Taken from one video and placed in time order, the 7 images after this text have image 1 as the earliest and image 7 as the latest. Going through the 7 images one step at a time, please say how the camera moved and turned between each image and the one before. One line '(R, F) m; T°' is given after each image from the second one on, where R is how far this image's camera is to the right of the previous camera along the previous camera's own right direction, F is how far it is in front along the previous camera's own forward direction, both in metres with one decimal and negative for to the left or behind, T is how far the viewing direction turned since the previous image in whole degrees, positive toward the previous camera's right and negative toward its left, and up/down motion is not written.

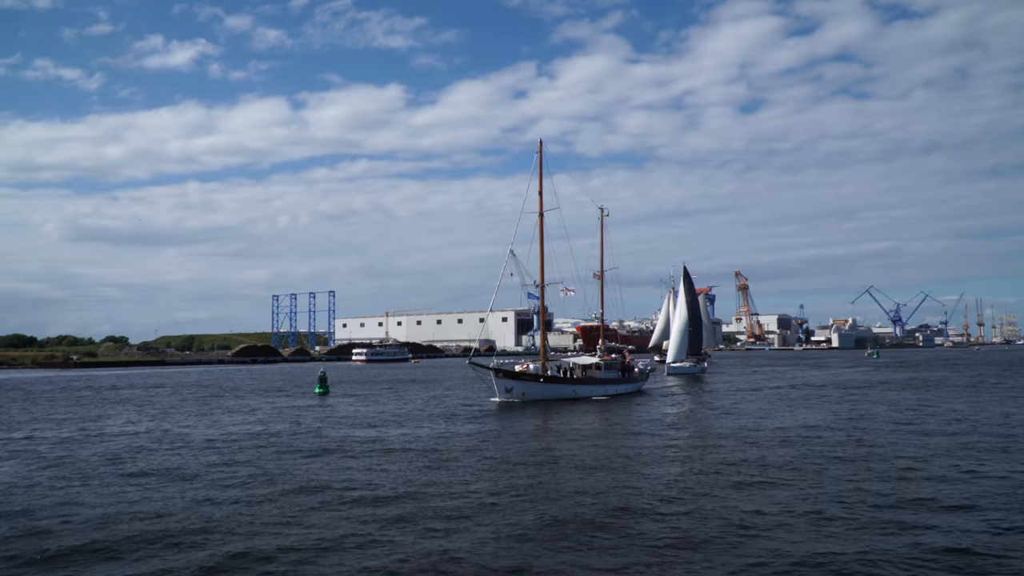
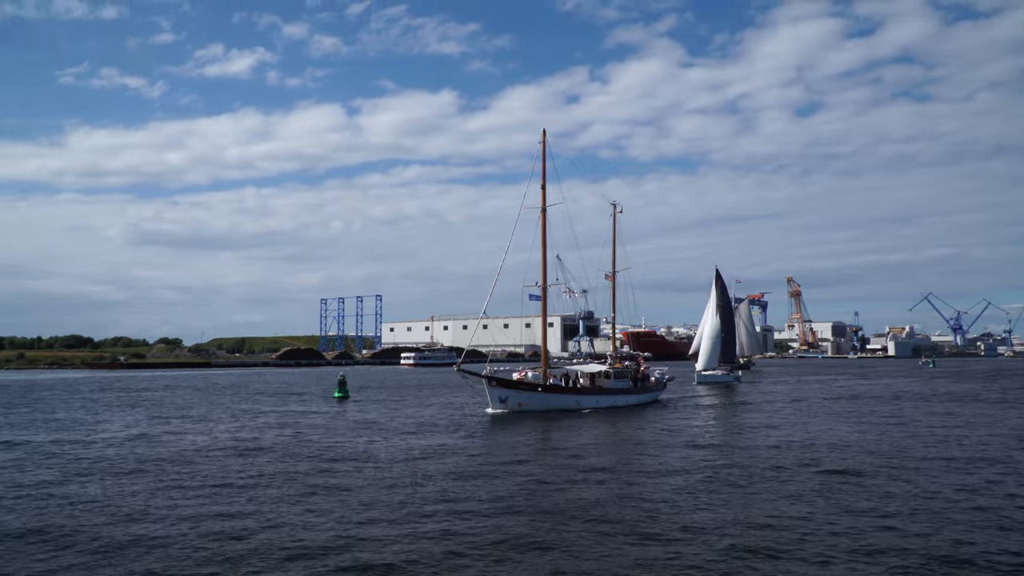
(+2.1, +1.5) m; -4°
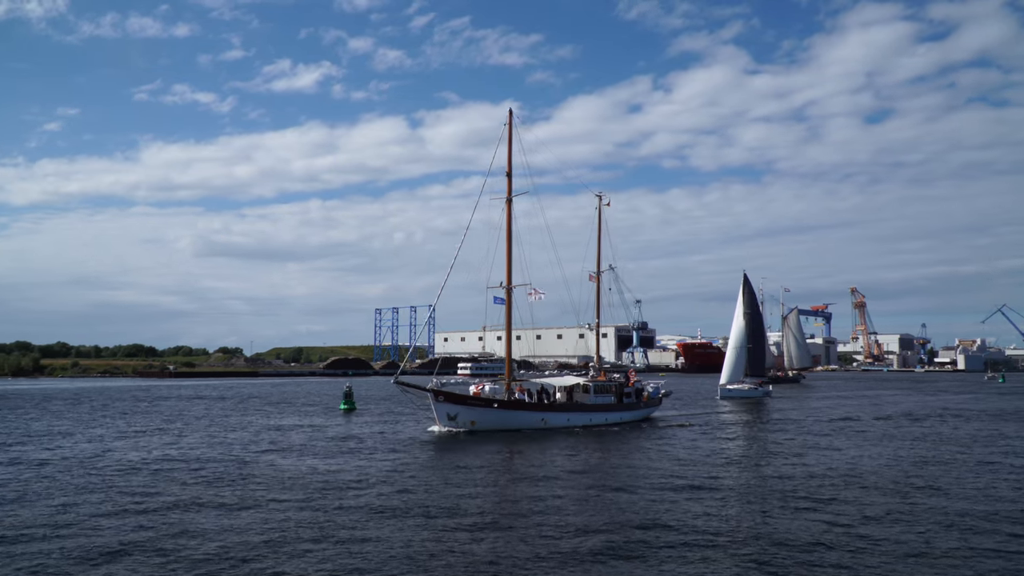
(+3.7, +1.8) m; -5°
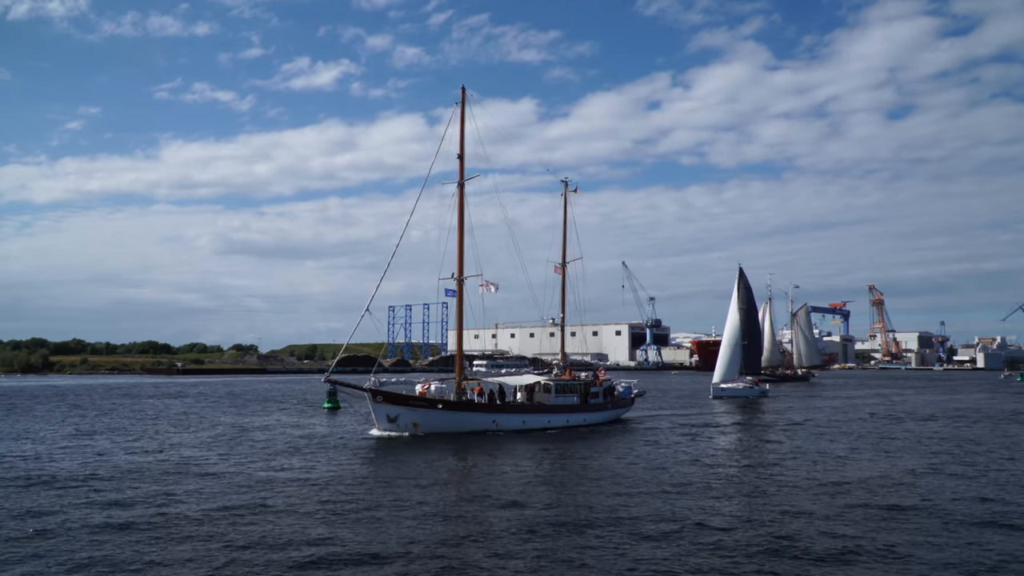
(+2.3, +0.9) m; -1°
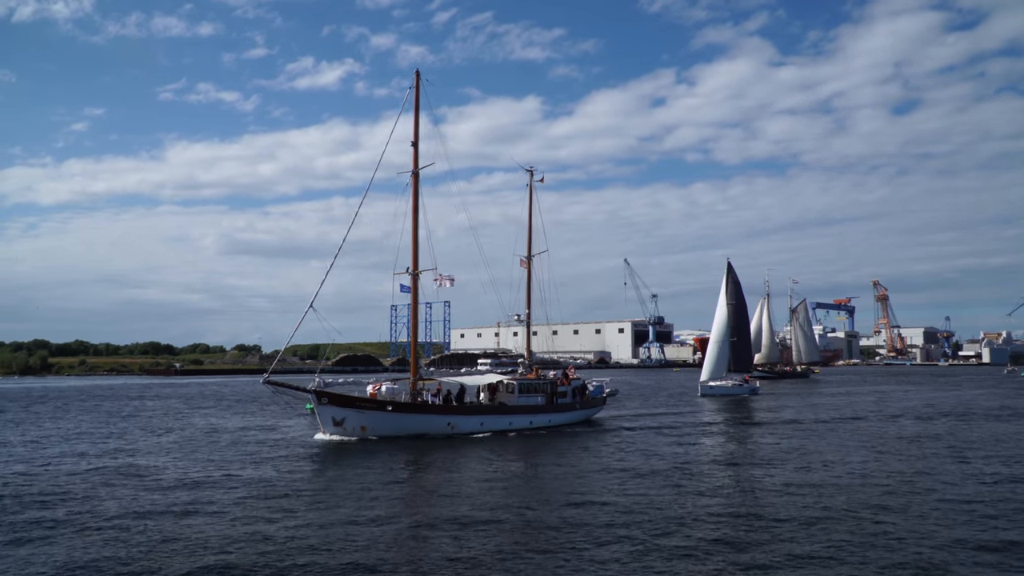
(+1.6, +0.5) m; -1°
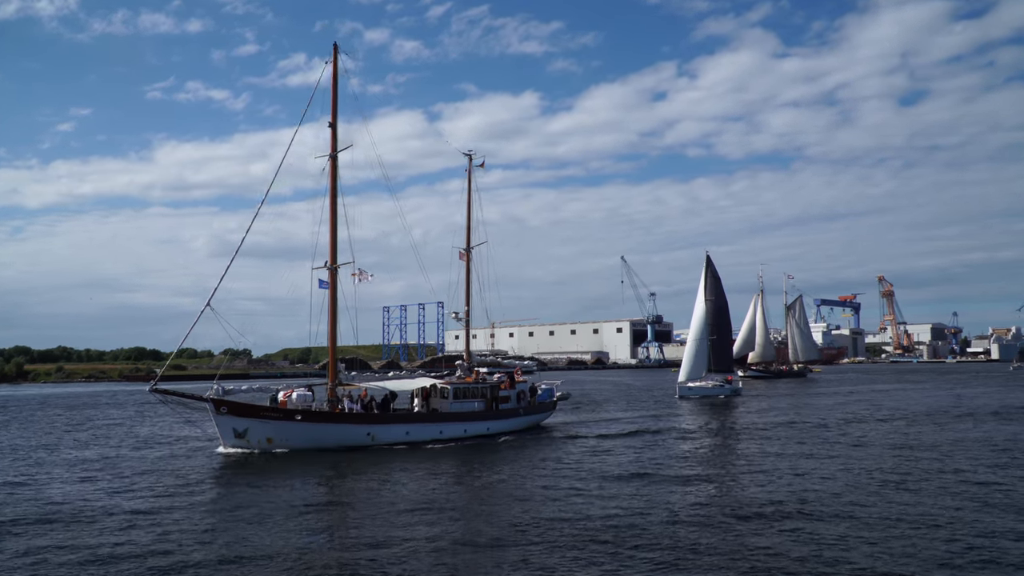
(+3.5, +5.8) m; 0°
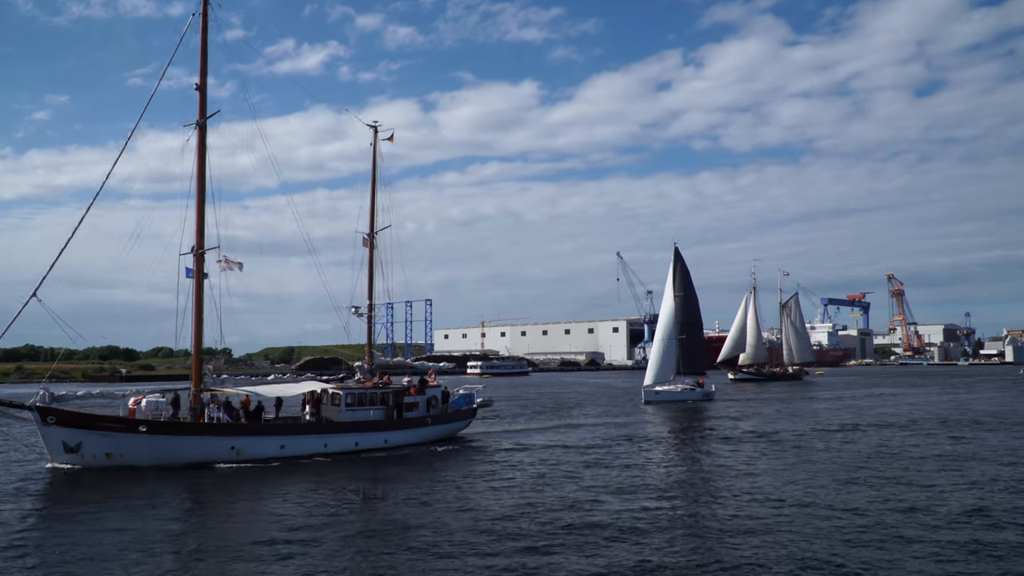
(+4.7, +9.5) m; 0°
